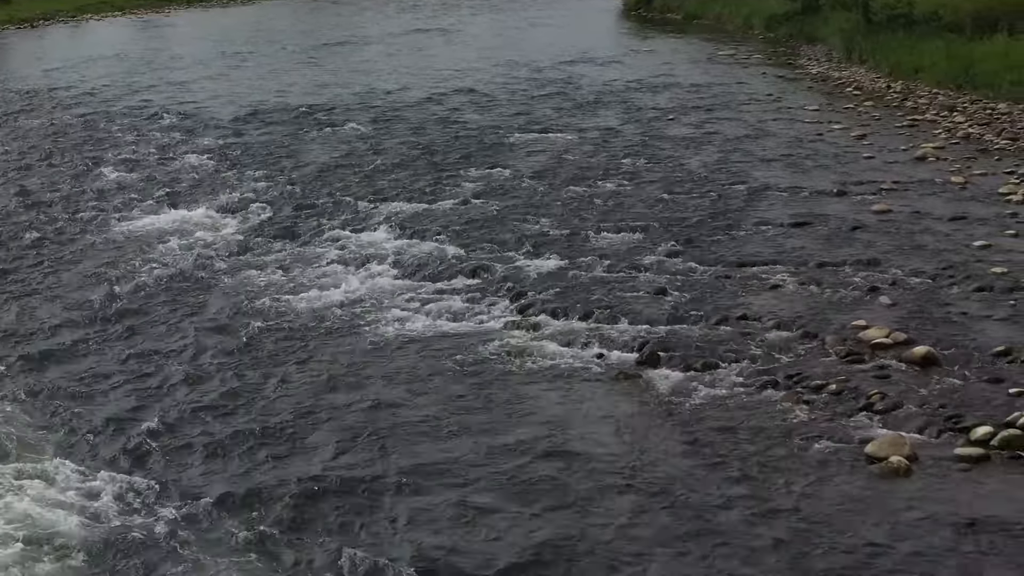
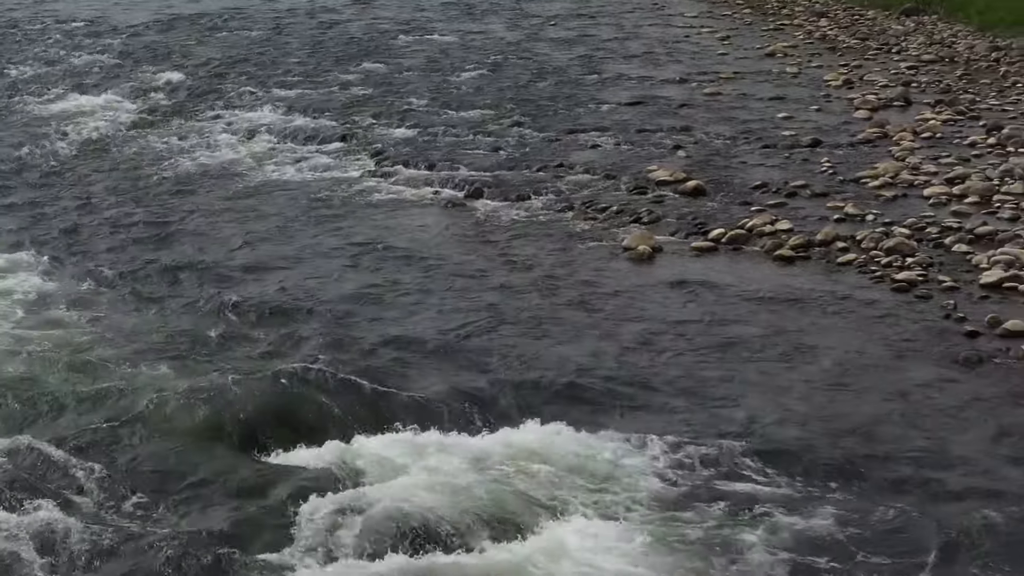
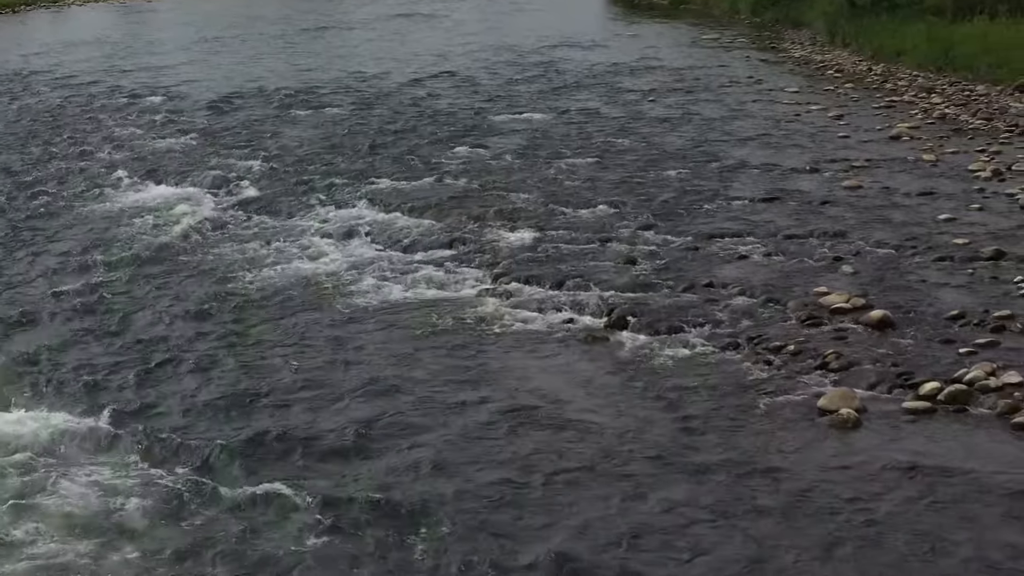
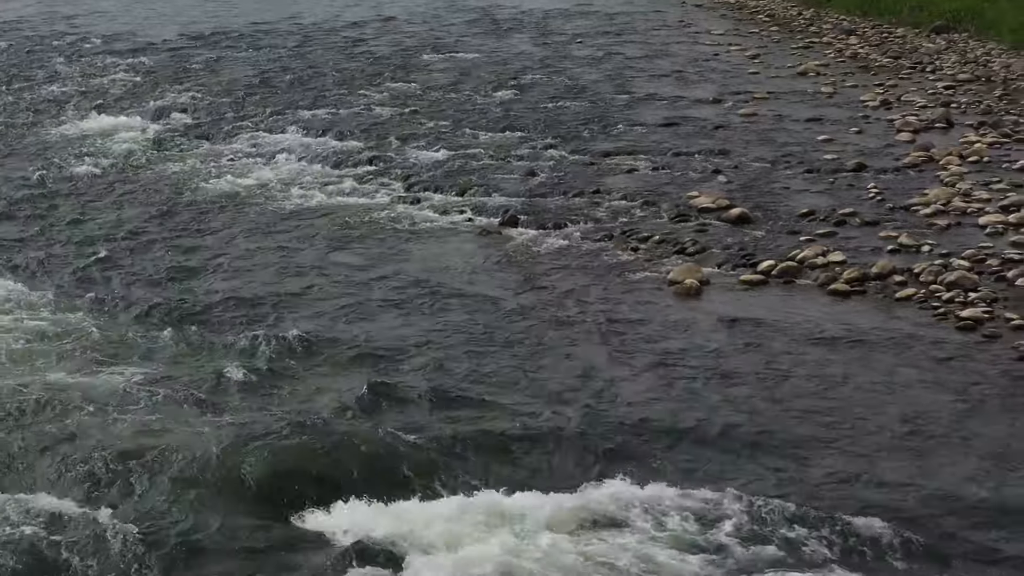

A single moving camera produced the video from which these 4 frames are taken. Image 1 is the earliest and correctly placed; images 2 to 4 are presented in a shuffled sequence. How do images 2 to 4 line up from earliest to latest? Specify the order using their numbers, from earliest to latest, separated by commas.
3, 4, 2
